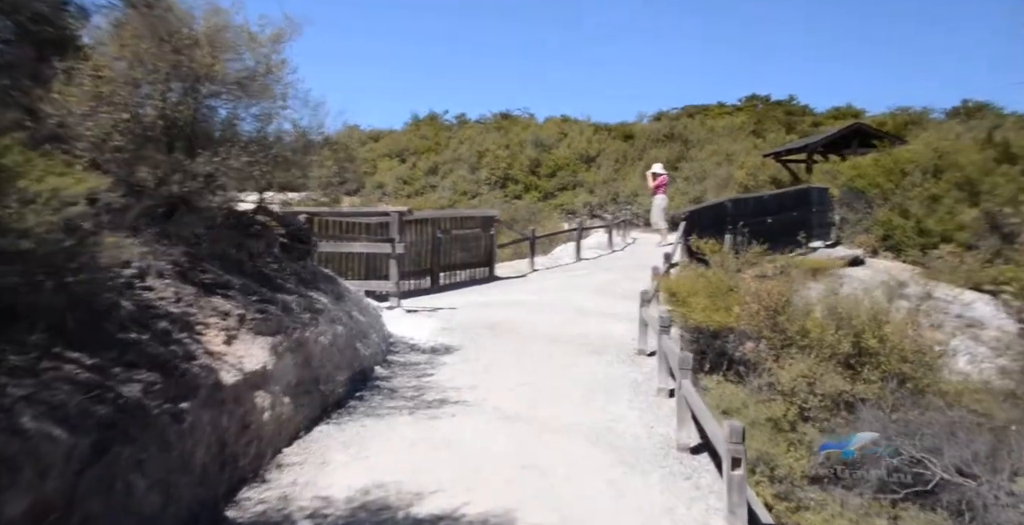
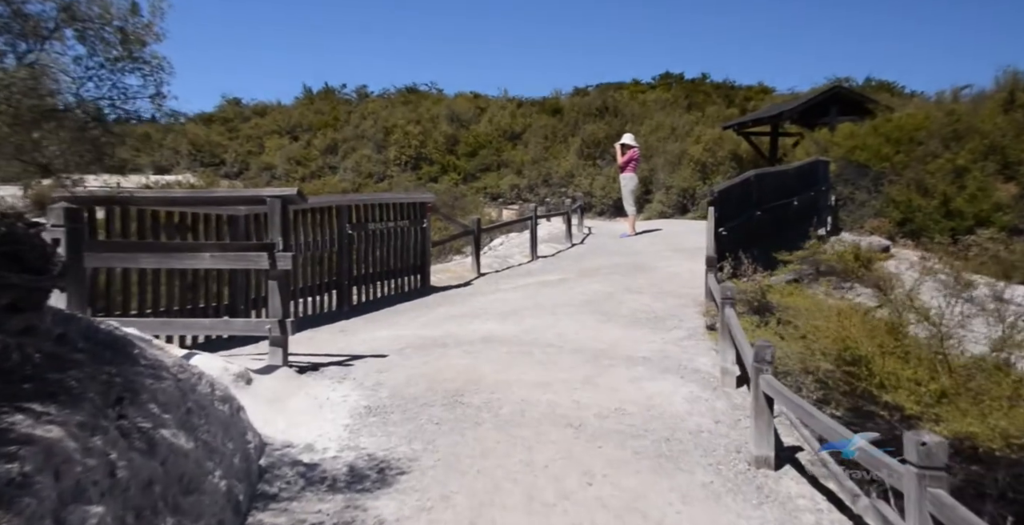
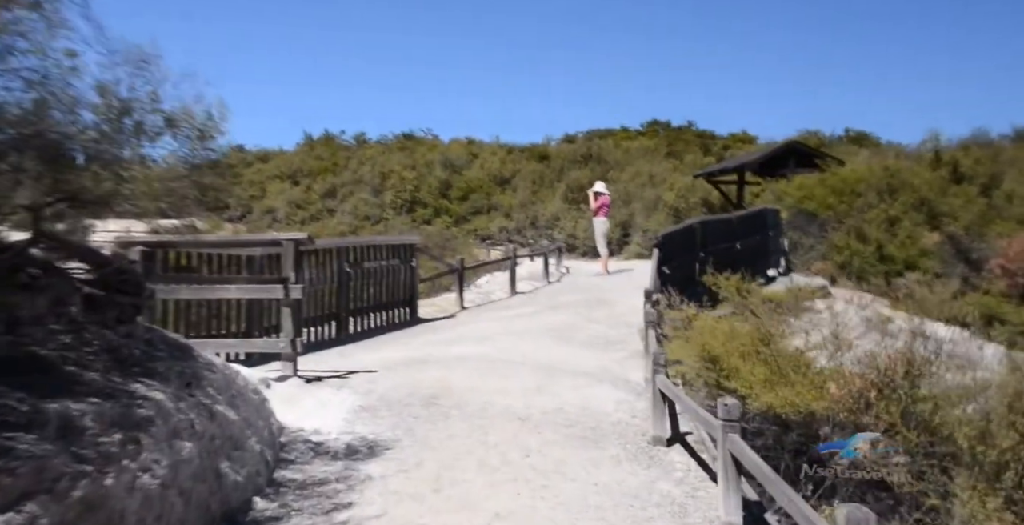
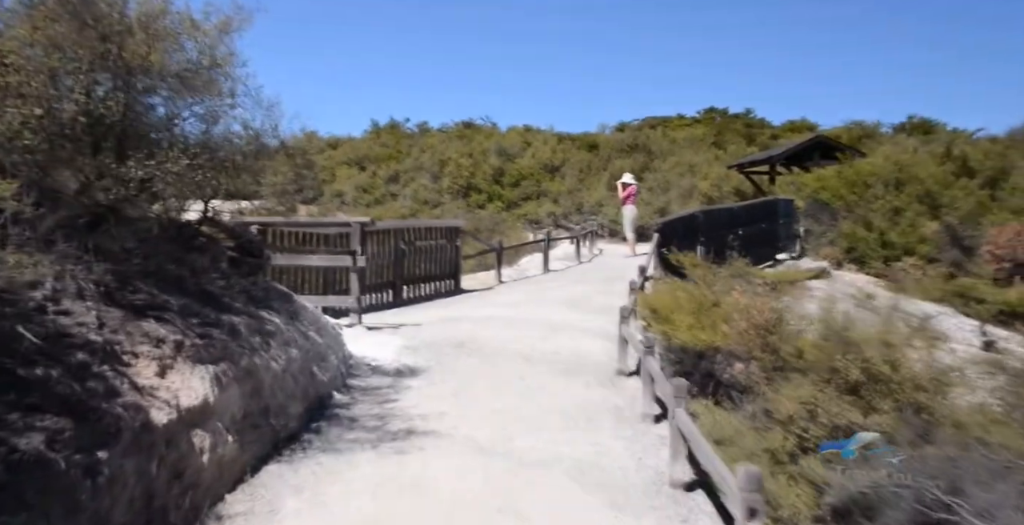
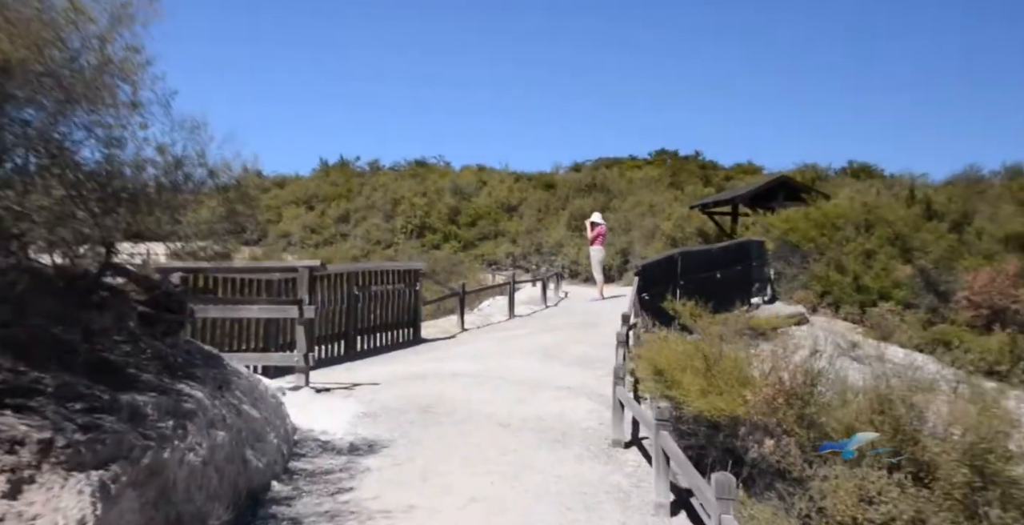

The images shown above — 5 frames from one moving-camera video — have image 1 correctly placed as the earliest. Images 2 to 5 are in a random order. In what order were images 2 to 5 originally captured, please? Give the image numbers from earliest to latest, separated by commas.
4, 5, 3, 2
